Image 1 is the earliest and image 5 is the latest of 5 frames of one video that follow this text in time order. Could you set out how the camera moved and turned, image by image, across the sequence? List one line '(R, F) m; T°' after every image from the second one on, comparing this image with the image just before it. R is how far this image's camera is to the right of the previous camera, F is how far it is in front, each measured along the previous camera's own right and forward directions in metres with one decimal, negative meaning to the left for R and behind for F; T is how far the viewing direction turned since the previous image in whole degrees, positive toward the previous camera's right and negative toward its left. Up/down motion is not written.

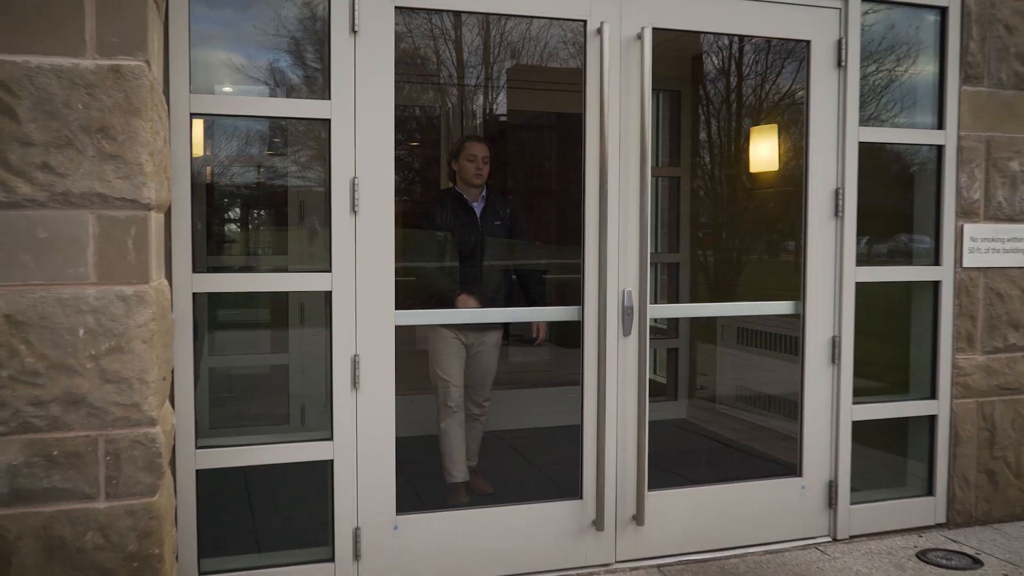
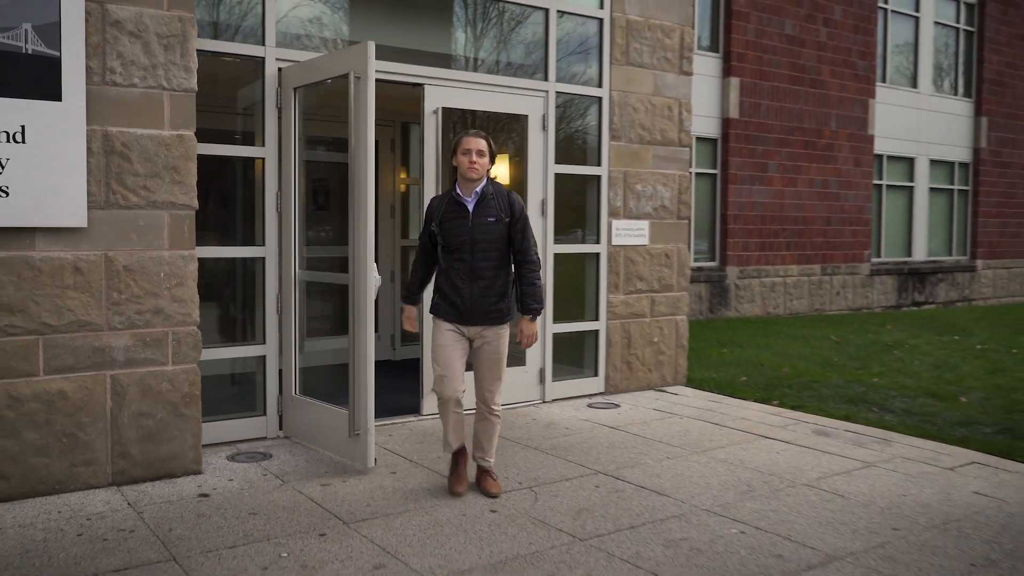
(-0.9, -2.7) m; +17°
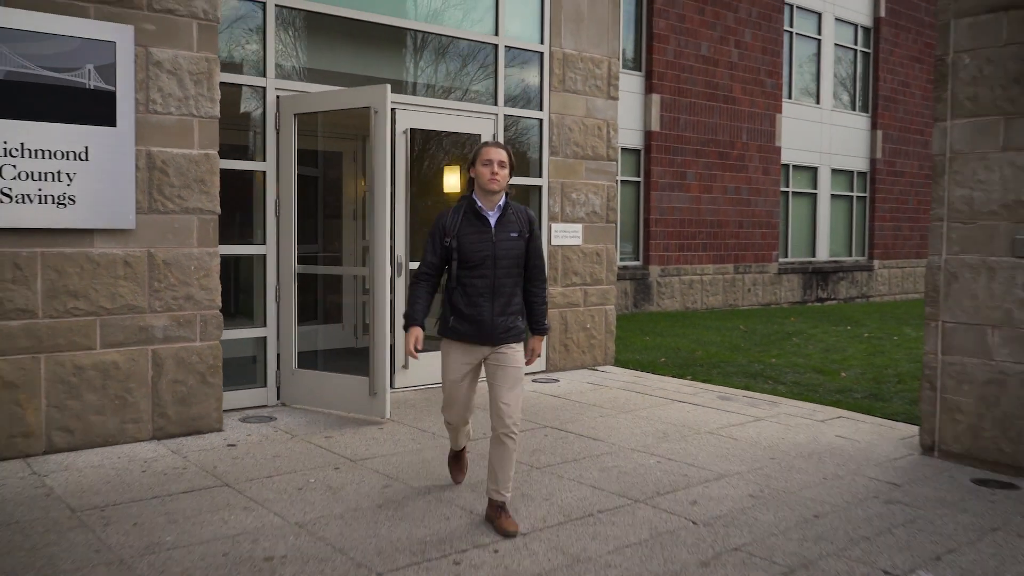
(-0.3, -1.3) m; +5°
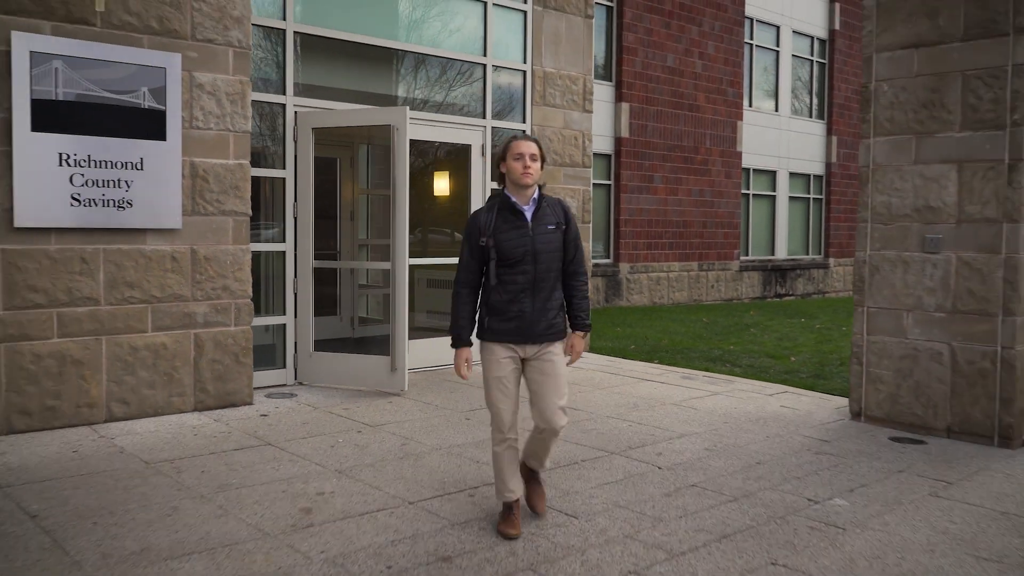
(-0.2, -1.0) m; +2°
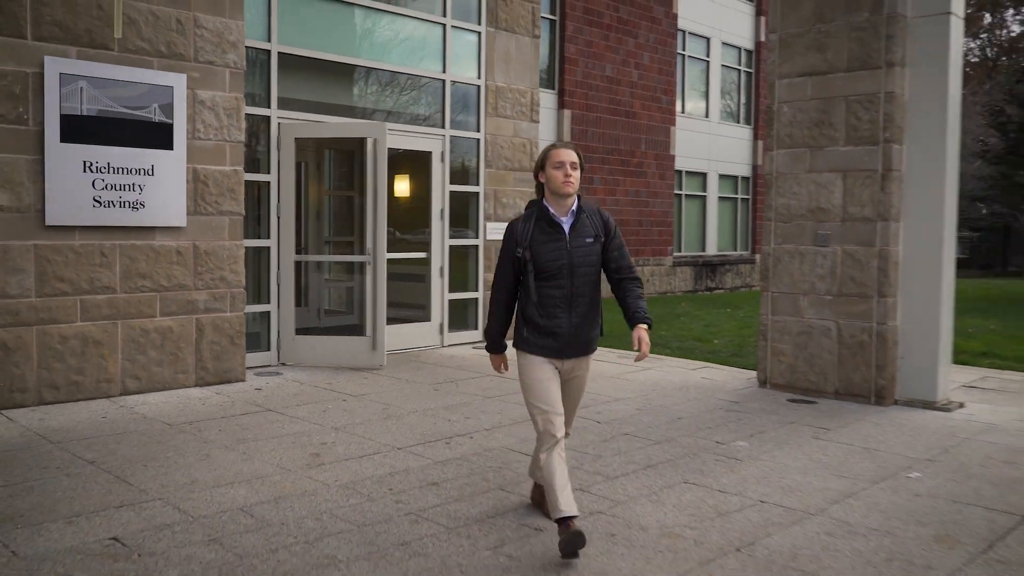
(-0.2, -1.2) m; +4°
